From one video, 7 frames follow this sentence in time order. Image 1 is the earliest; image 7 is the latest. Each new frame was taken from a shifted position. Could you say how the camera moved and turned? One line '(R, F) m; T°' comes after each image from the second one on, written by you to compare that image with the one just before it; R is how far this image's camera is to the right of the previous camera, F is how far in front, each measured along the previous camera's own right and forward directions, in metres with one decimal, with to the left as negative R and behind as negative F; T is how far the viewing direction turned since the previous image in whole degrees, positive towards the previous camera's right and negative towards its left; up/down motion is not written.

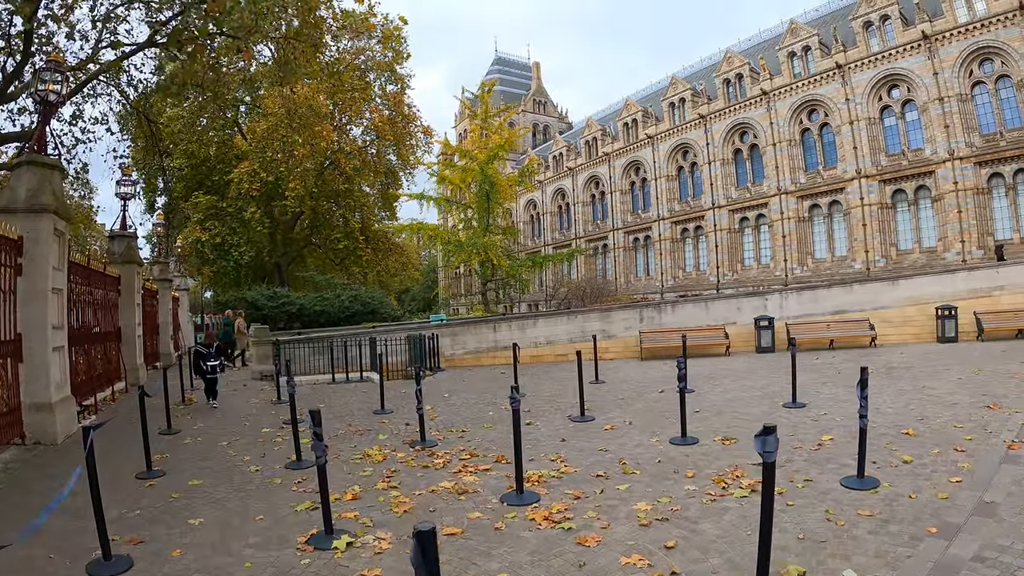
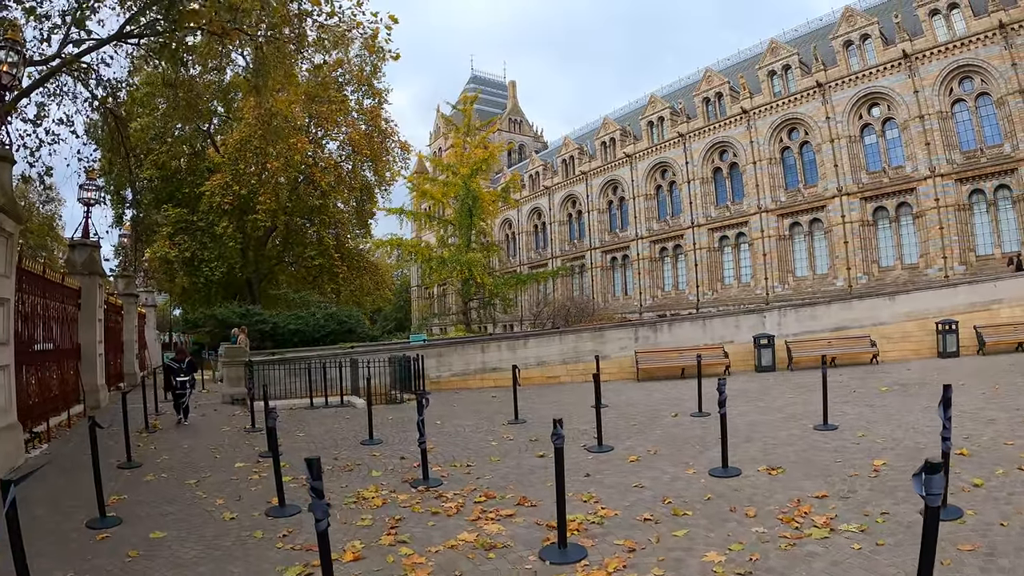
(-0.4, +0.9) m; +2°
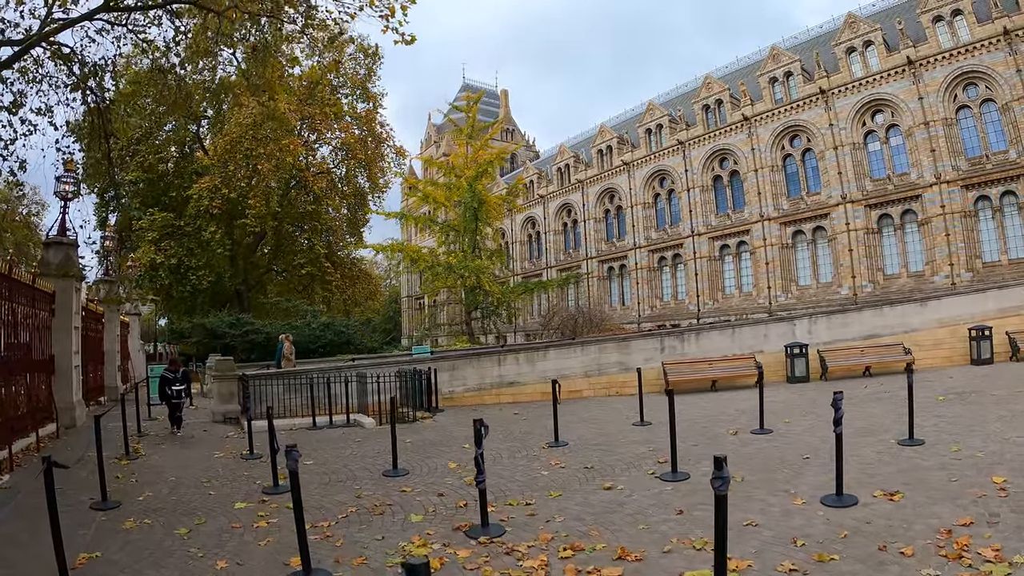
(-0.7, +1.2) m; +1°
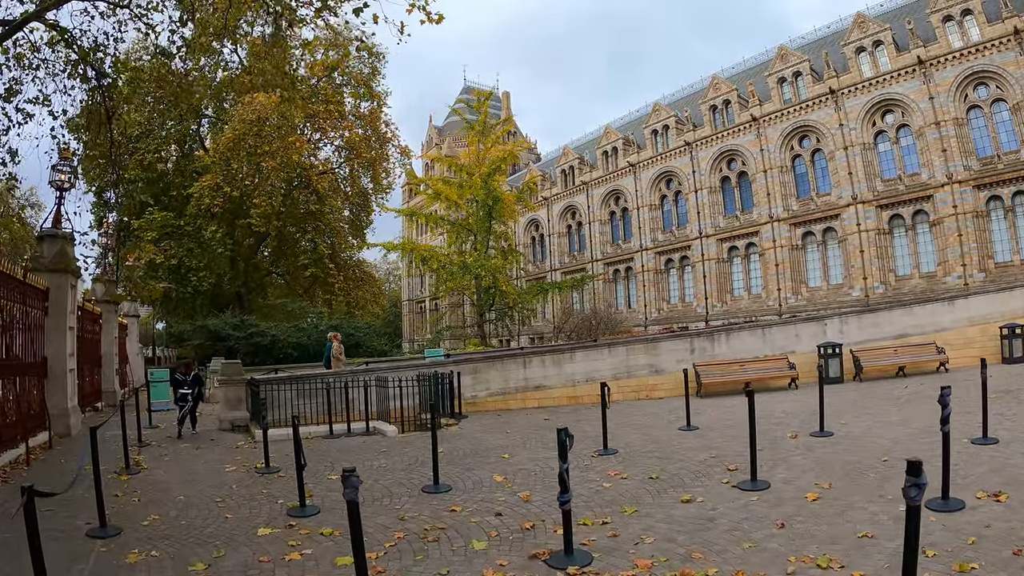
(-0.6, +0.8) m; 0°
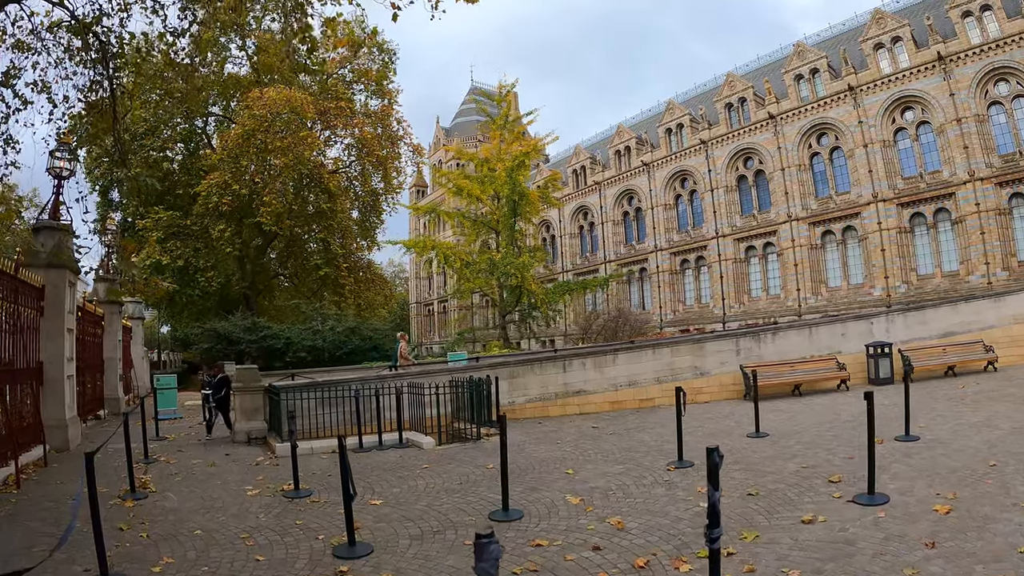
(-0.7, +1.1) m; 0°
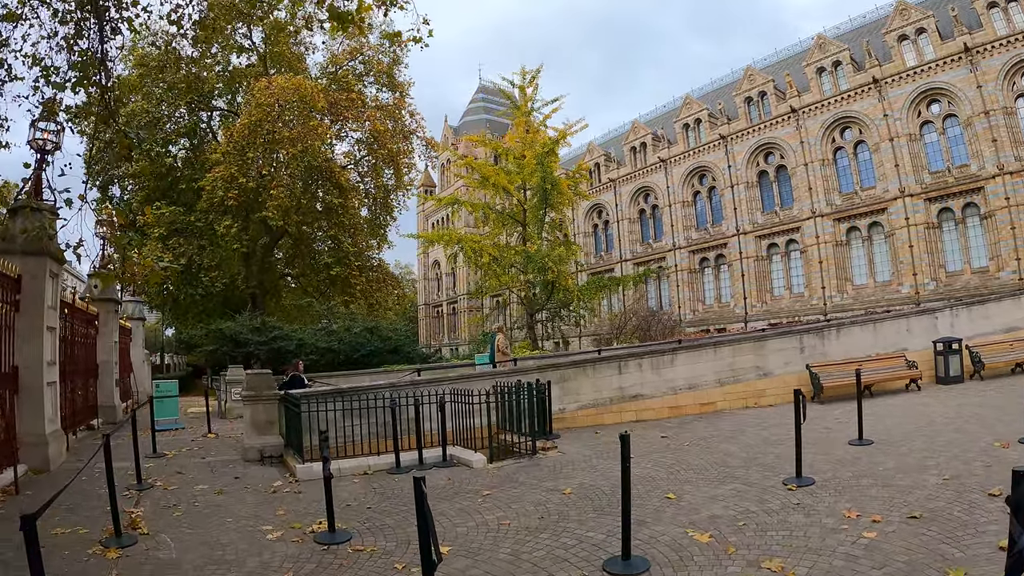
(-0.8, +1.4) m; 0°
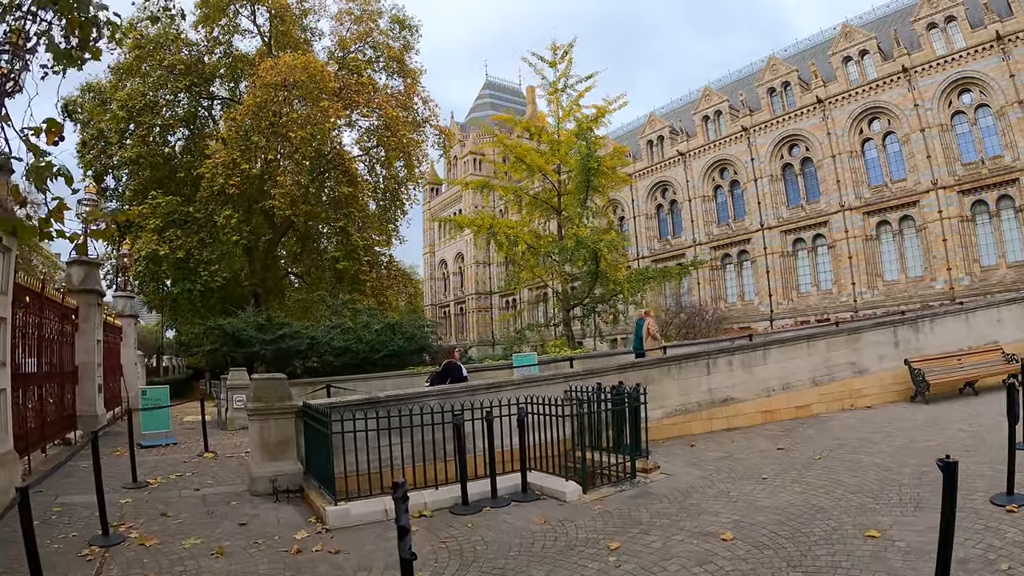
(-0.9, +1.9) m; 0°
